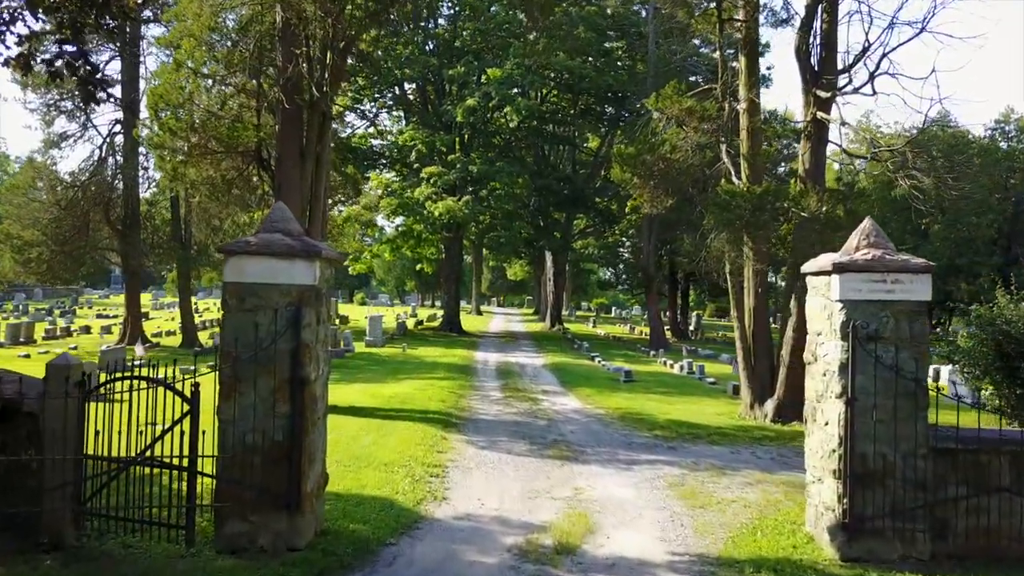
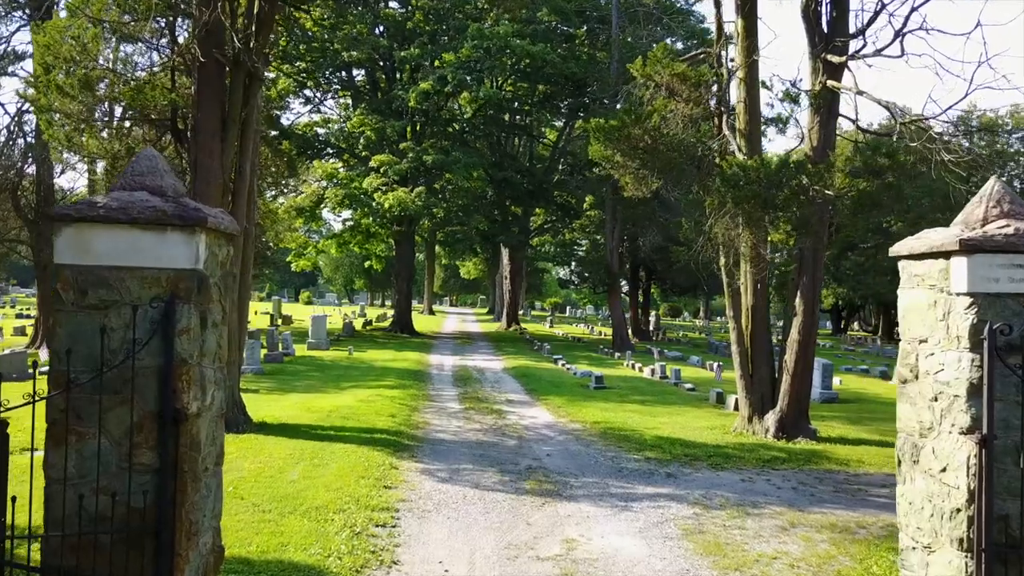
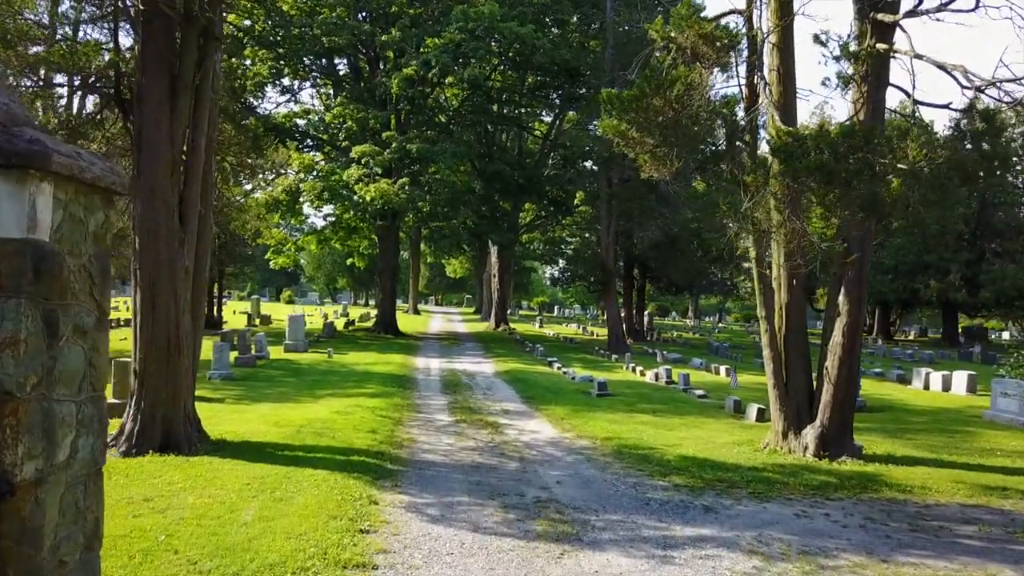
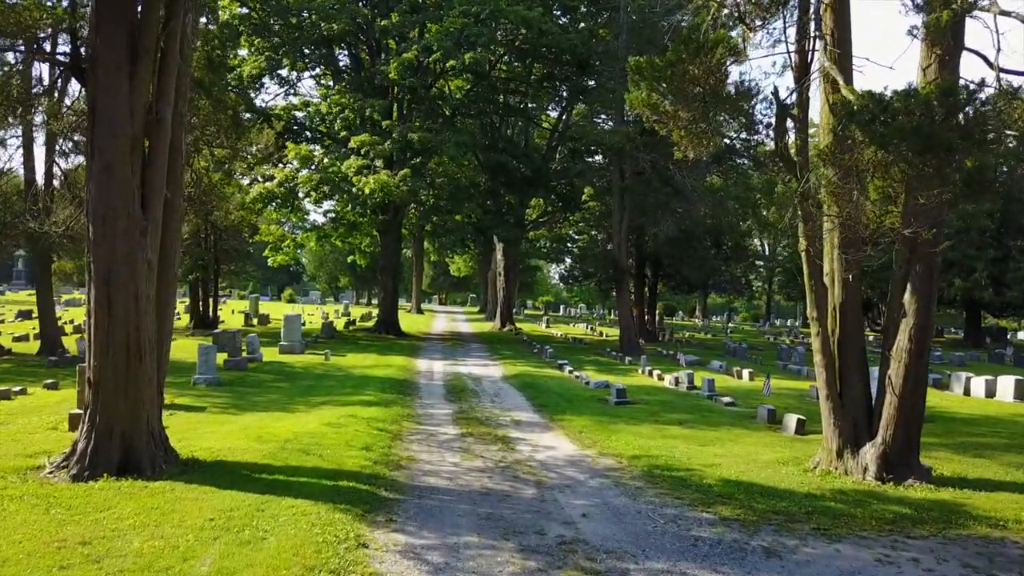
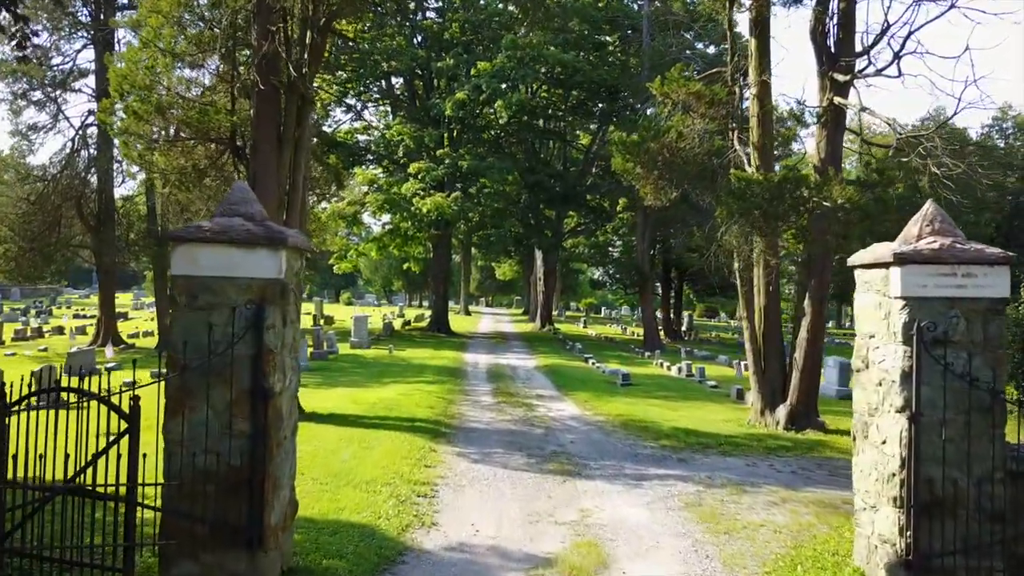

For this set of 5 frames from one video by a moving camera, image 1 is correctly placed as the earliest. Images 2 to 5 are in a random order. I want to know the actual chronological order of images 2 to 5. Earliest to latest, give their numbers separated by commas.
5, 2, 3, 4
